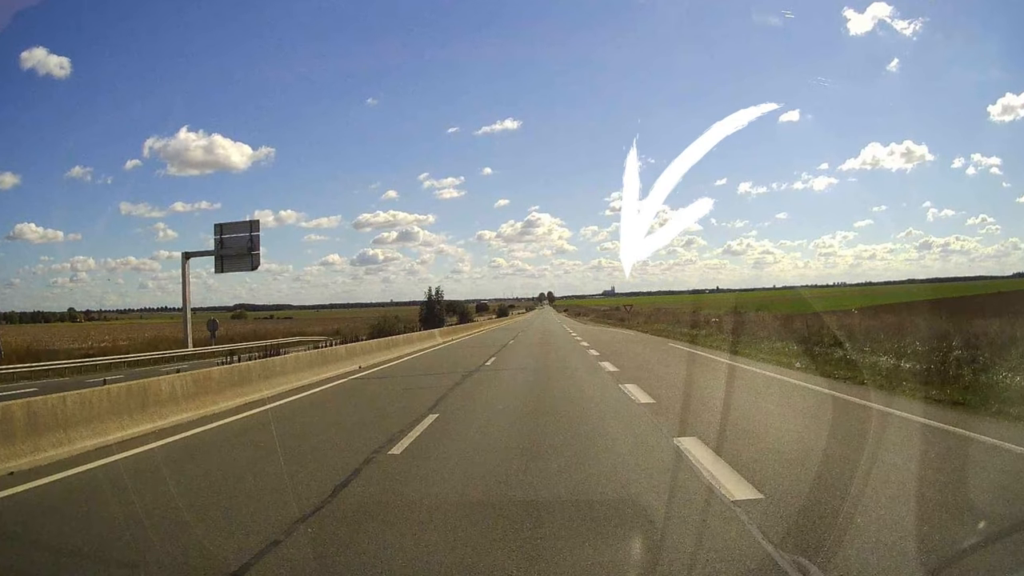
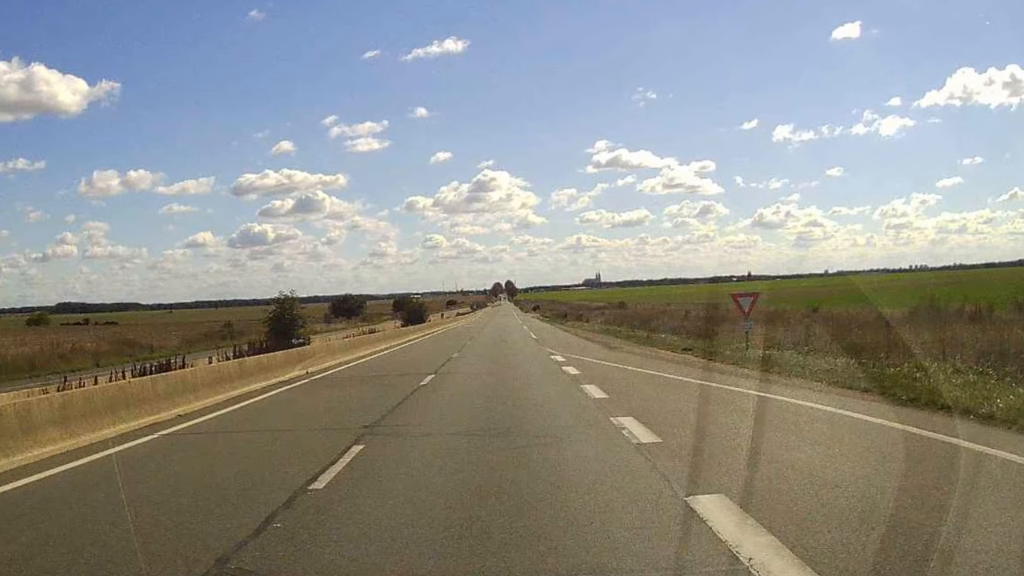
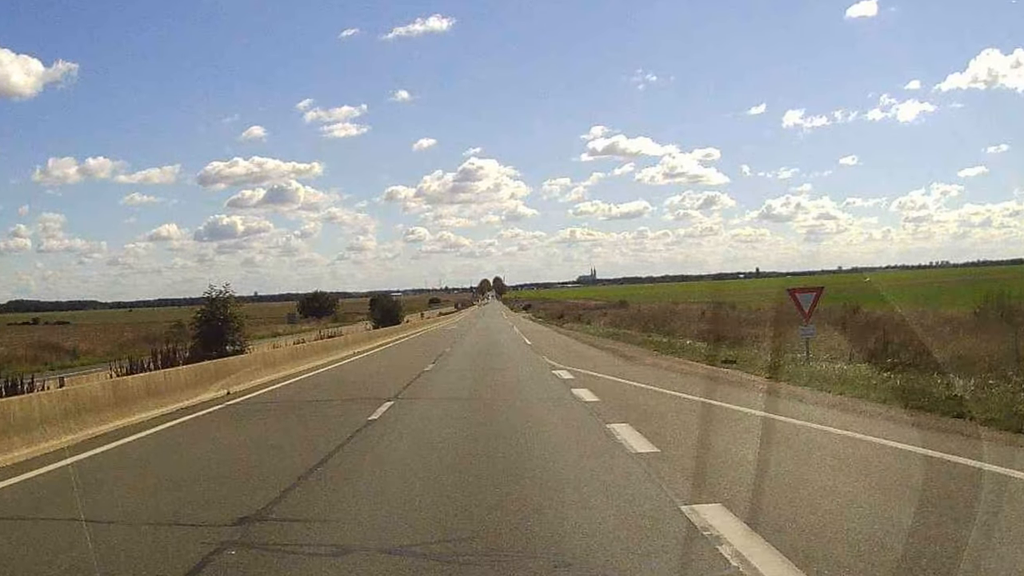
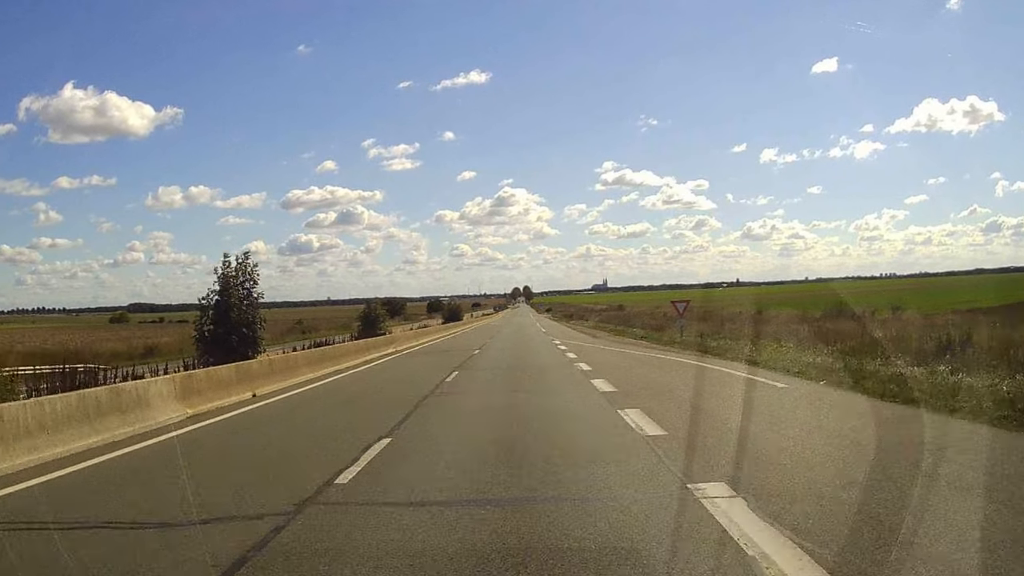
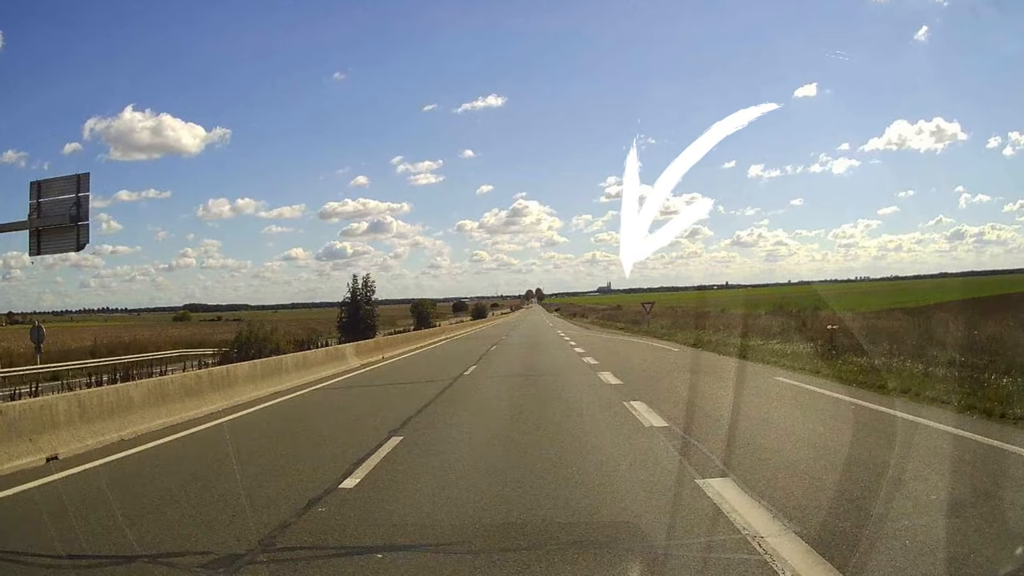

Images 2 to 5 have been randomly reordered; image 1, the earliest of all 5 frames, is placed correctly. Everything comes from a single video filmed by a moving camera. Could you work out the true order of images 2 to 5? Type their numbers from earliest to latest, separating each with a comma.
5, 4, 2, 3
